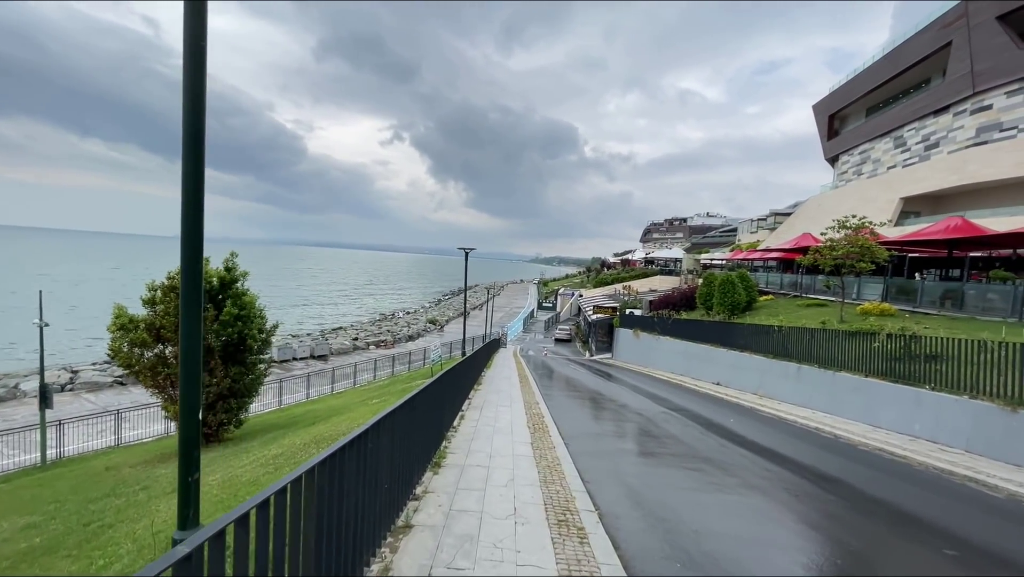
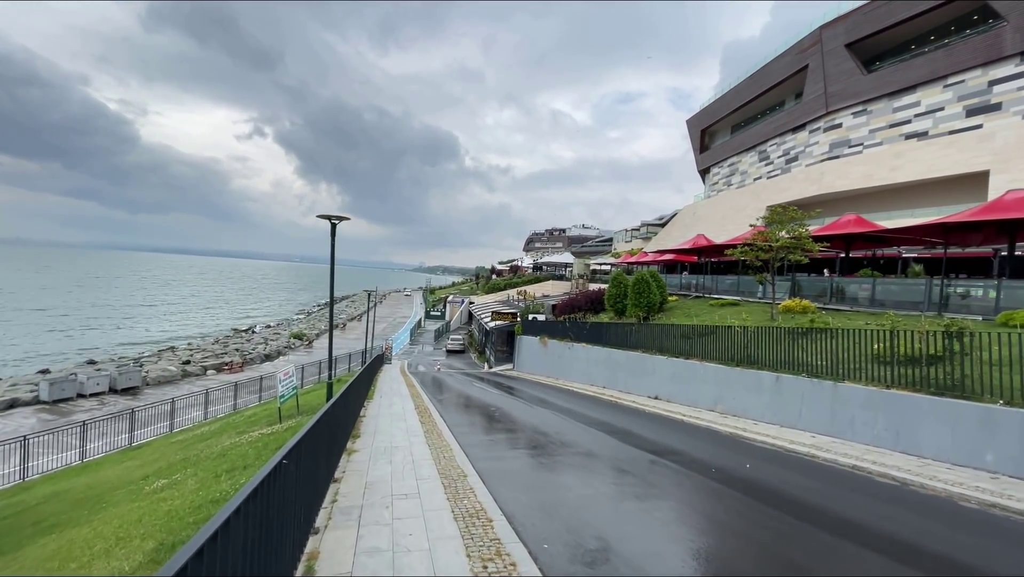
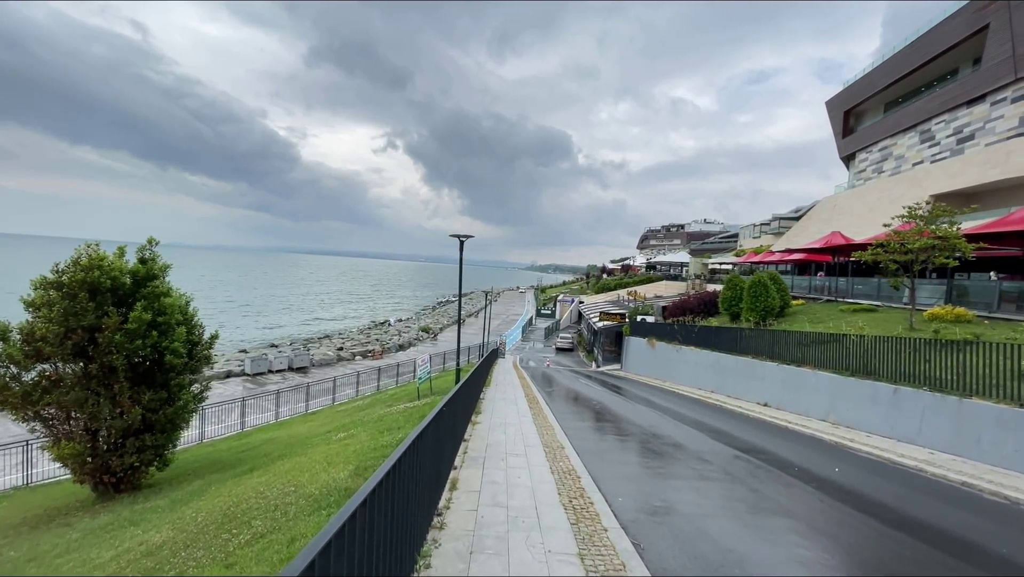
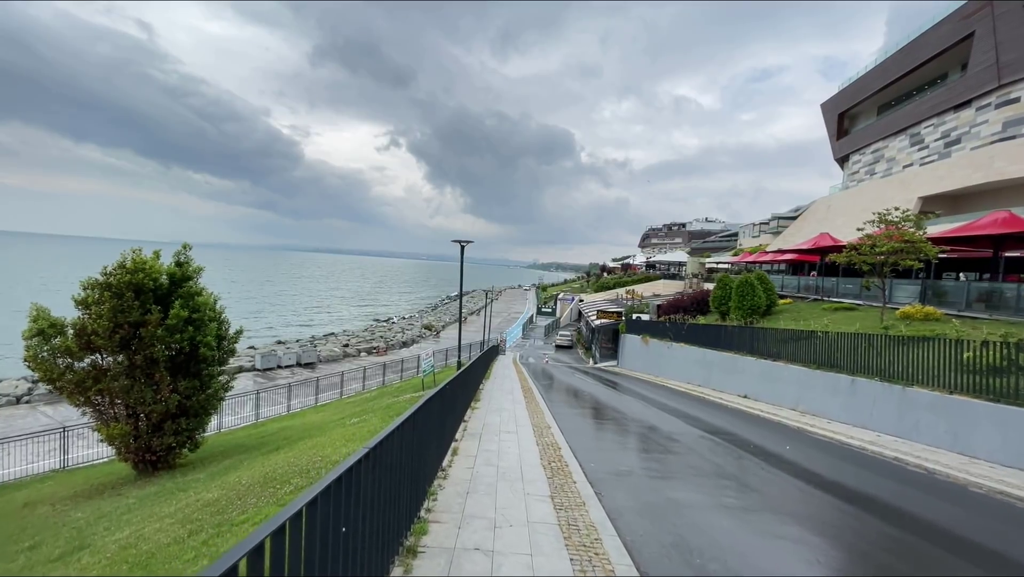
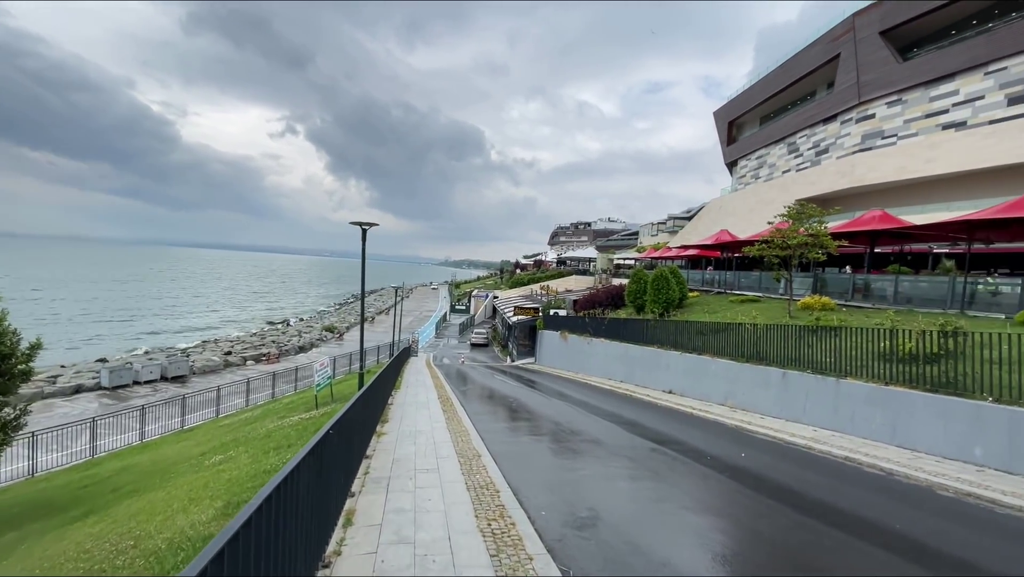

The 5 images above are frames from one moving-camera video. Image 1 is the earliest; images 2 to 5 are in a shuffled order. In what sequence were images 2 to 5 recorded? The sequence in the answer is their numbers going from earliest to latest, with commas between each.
4, 3, 5, 2
